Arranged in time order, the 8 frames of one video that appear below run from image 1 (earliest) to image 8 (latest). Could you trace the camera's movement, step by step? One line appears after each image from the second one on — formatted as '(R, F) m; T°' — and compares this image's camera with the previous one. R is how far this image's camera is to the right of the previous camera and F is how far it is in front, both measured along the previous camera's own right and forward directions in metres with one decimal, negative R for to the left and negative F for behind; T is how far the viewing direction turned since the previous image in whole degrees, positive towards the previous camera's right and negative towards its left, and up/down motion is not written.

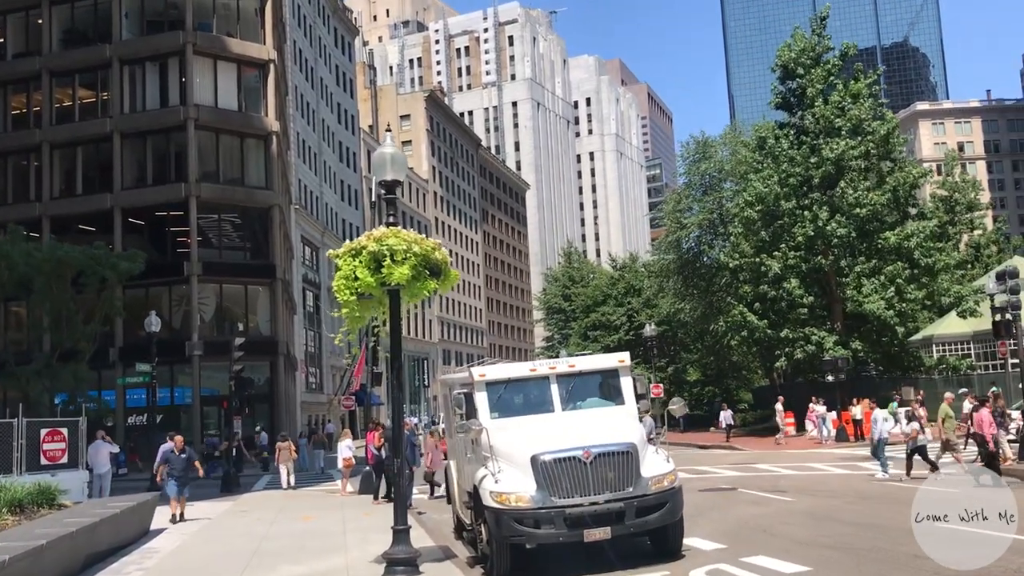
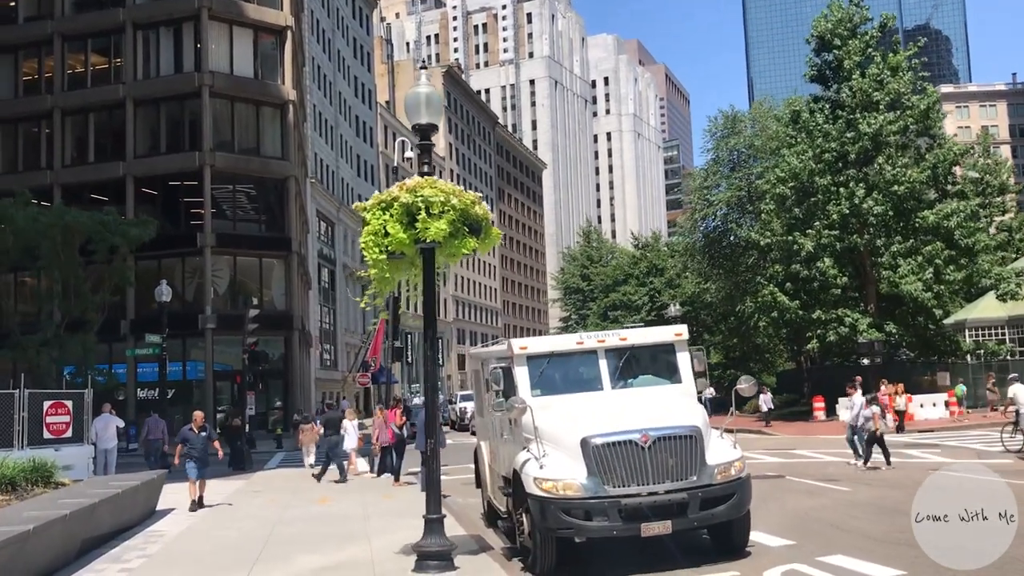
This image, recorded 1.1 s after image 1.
(-0.4, +1.3) m; -1°
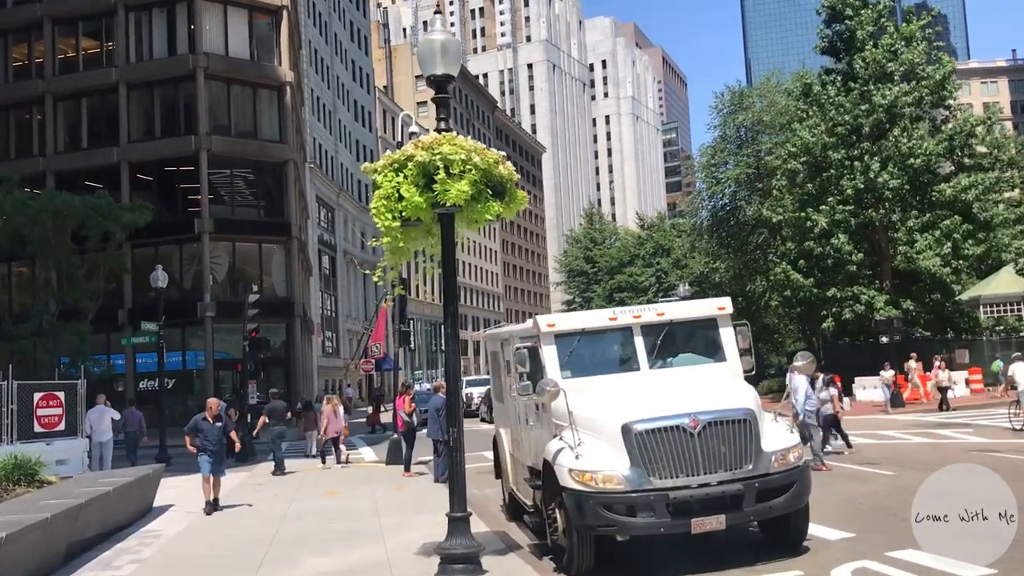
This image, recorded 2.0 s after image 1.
(-0.3, +1.1) m; 0°
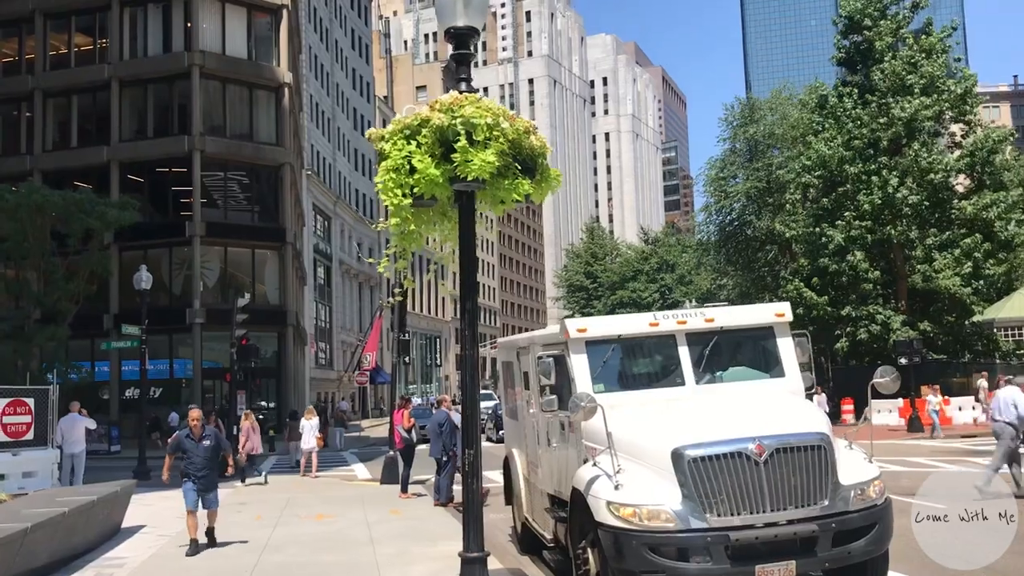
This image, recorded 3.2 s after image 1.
(-0.3, +1.4) m; 0°
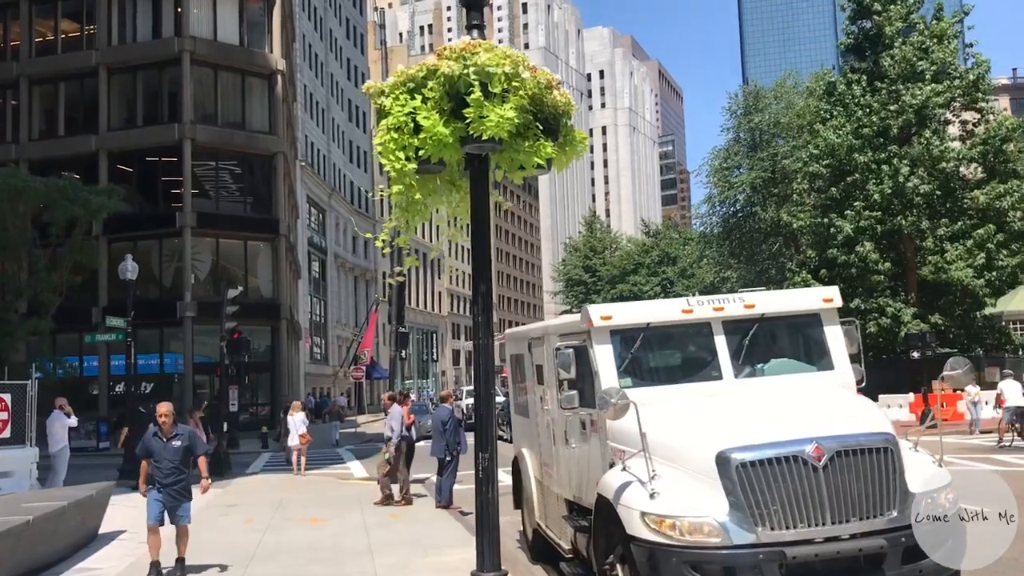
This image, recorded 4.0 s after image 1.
(-0.2, +1.0) m; 0°
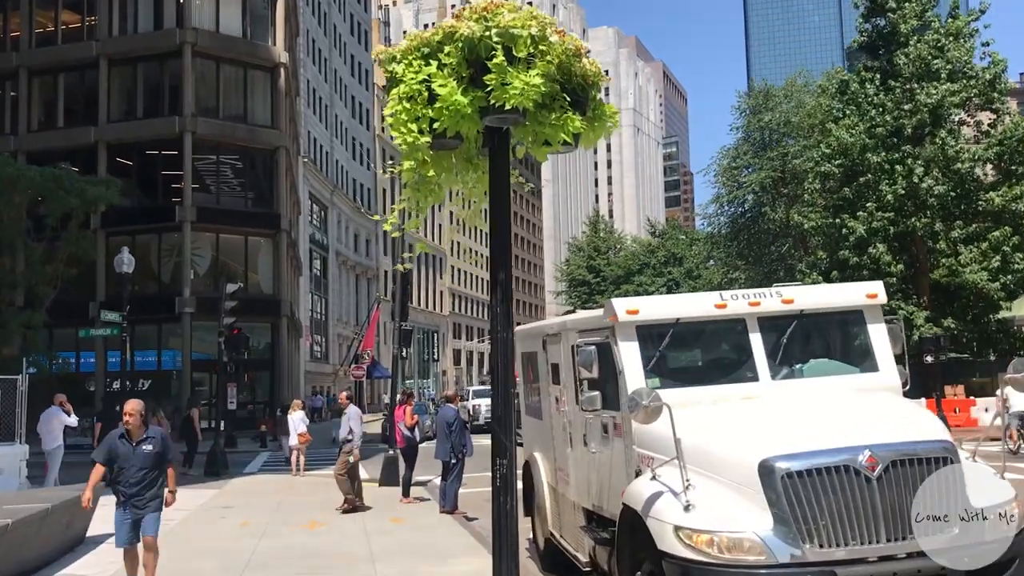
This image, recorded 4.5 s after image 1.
(-0.1, +0.6) m; 0°
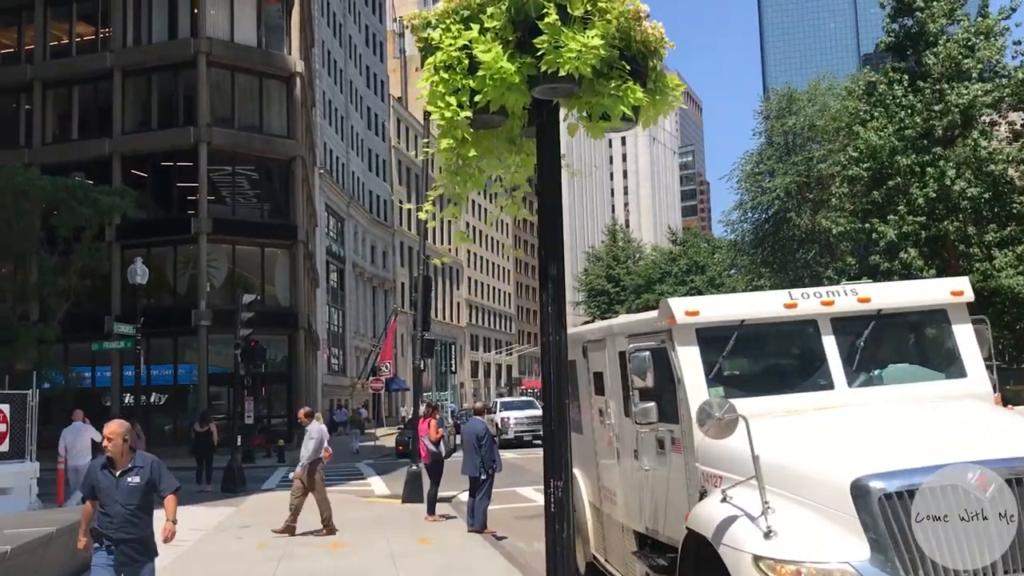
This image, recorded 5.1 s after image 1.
(-0.2, +0.7) m; -1°
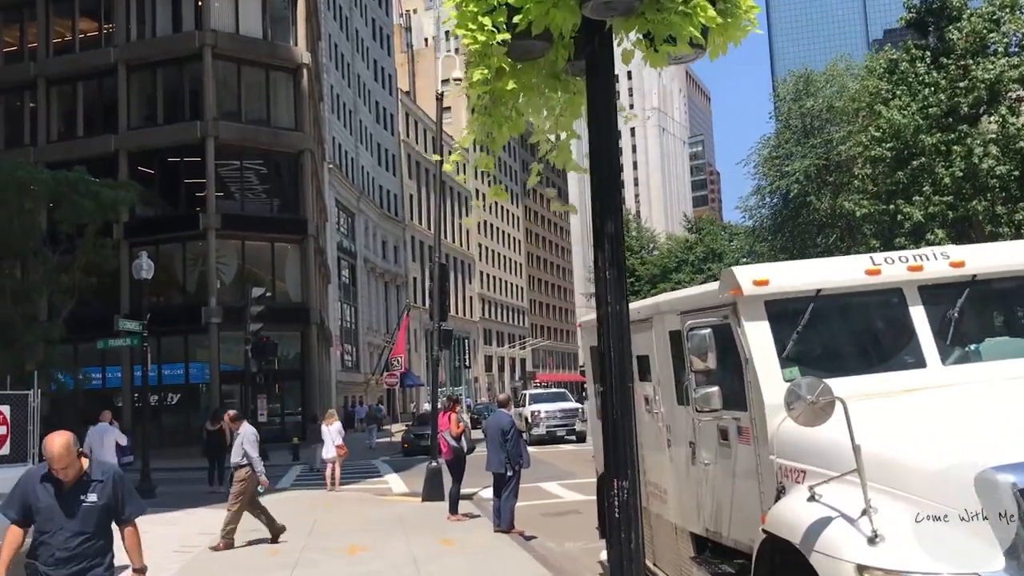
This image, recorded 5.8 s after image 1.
(-0.2, +0.8) m; -1°
